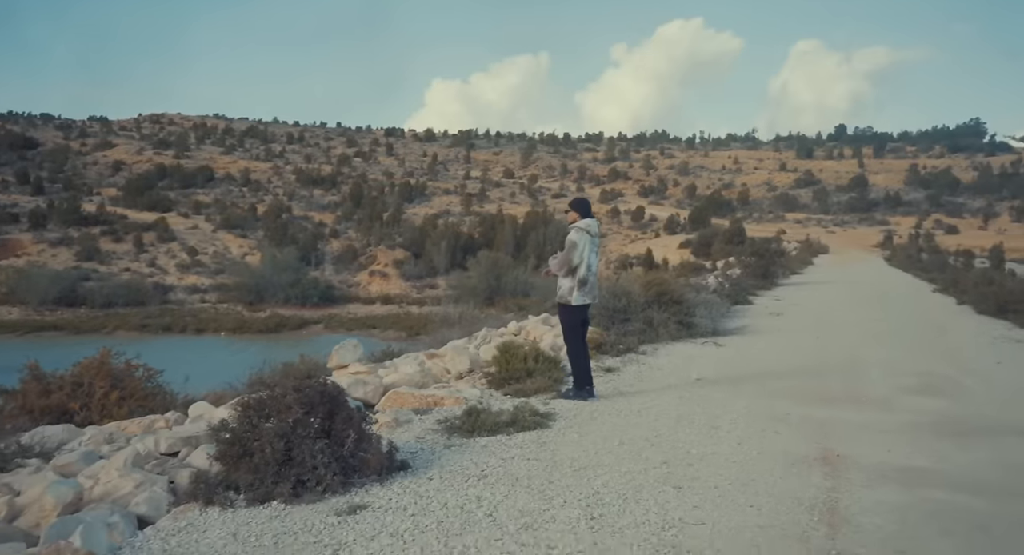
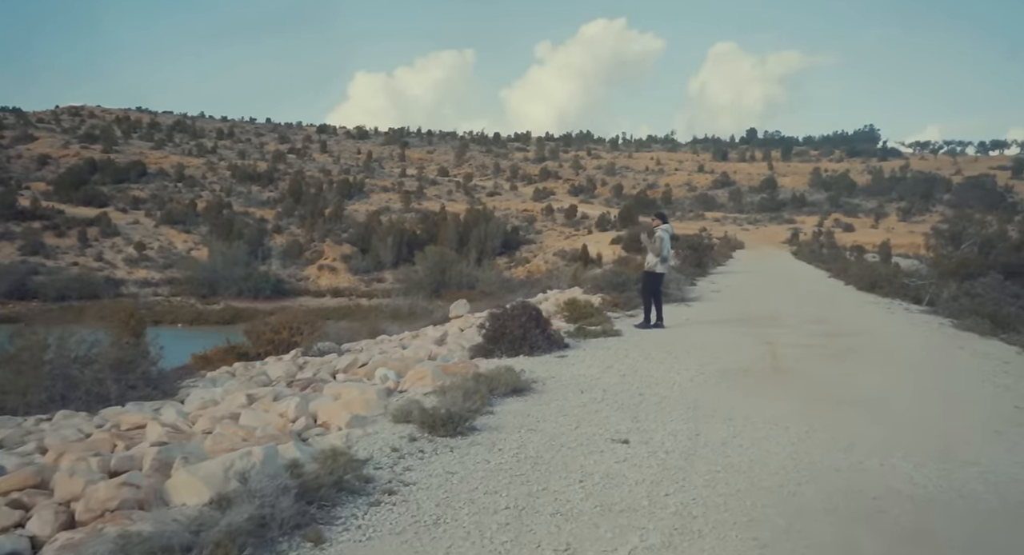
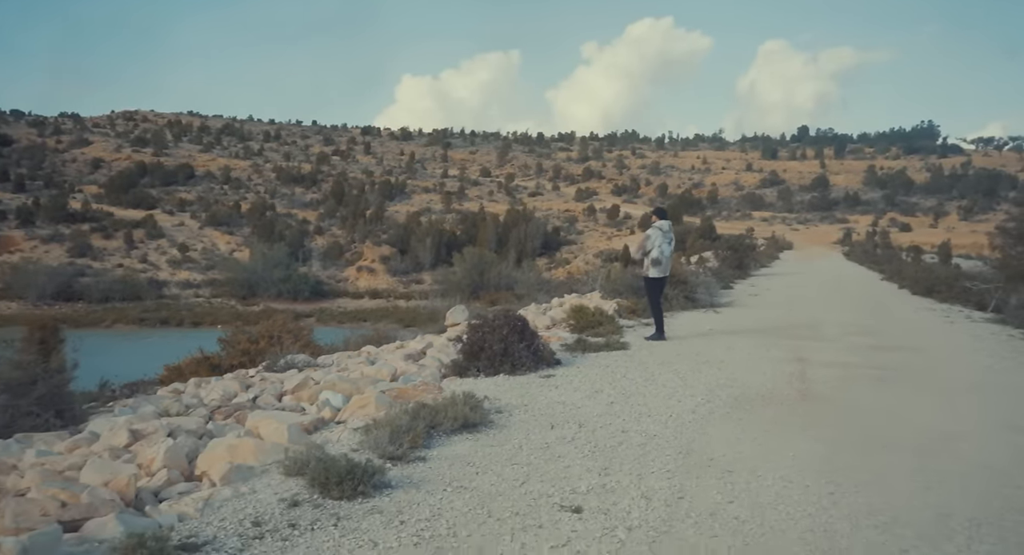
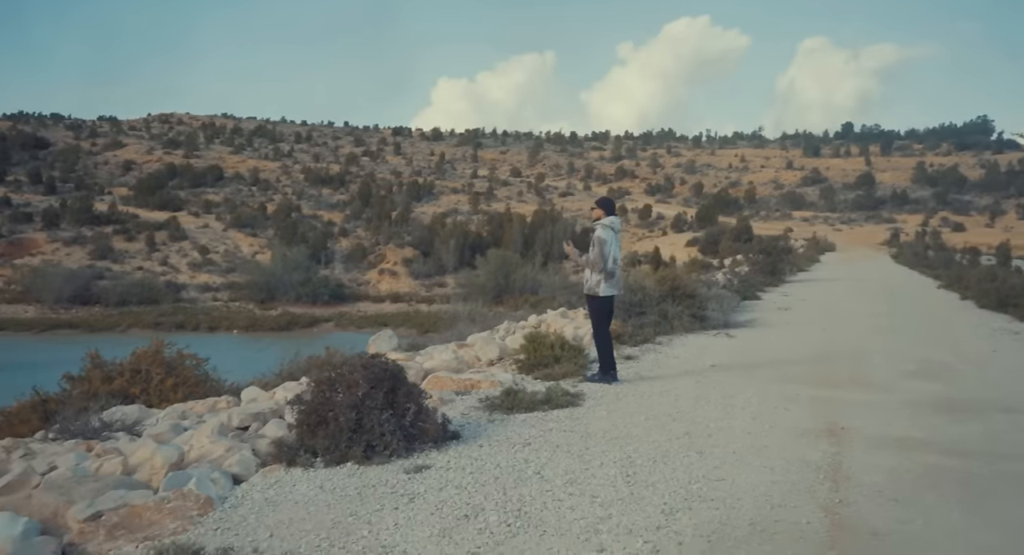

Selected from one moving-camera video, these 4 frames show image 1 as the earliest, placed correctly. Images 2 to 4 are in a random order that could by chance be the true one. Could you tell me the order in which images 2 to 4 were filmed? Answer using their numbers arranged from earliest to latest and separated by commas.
4, 3, 2
